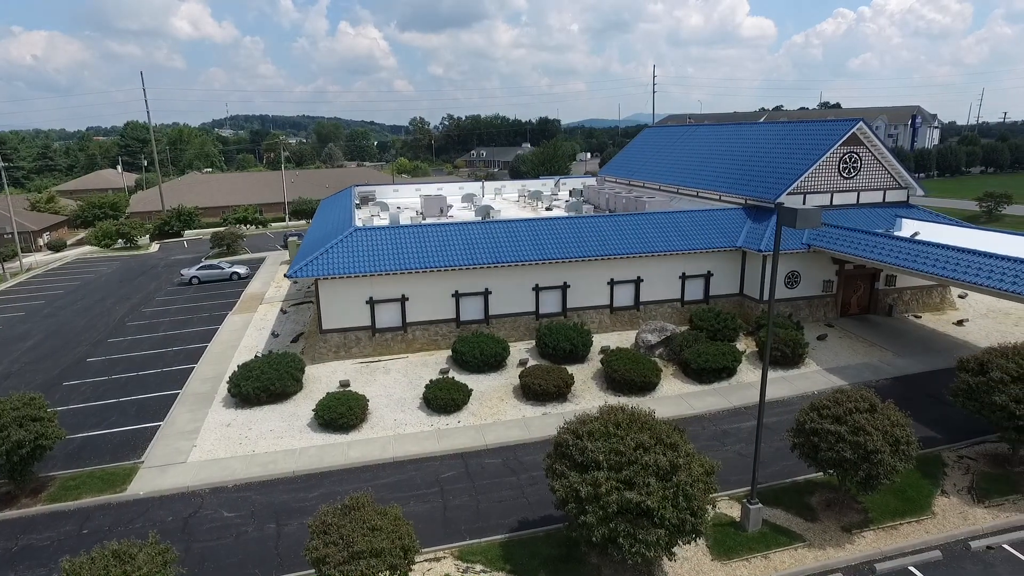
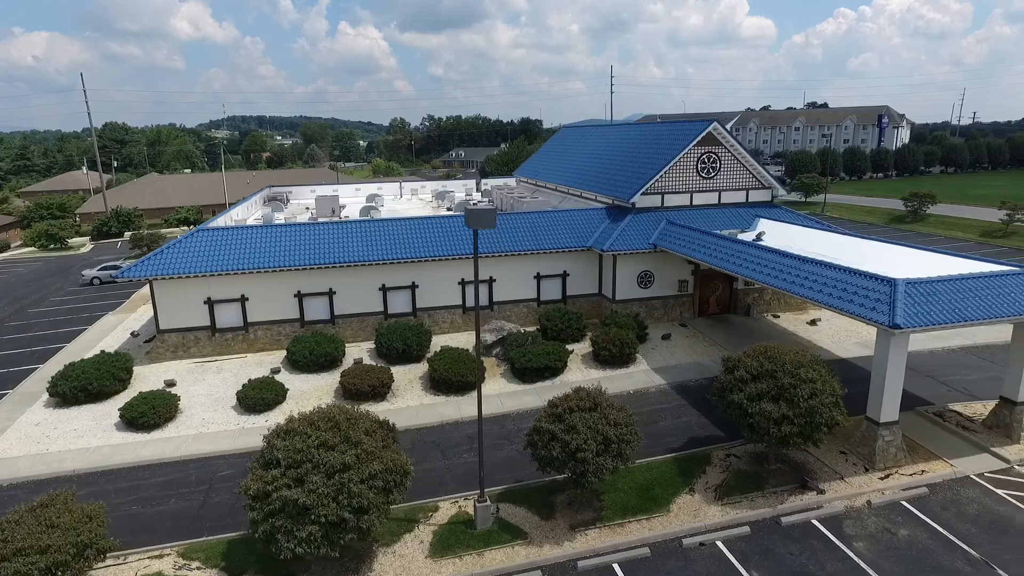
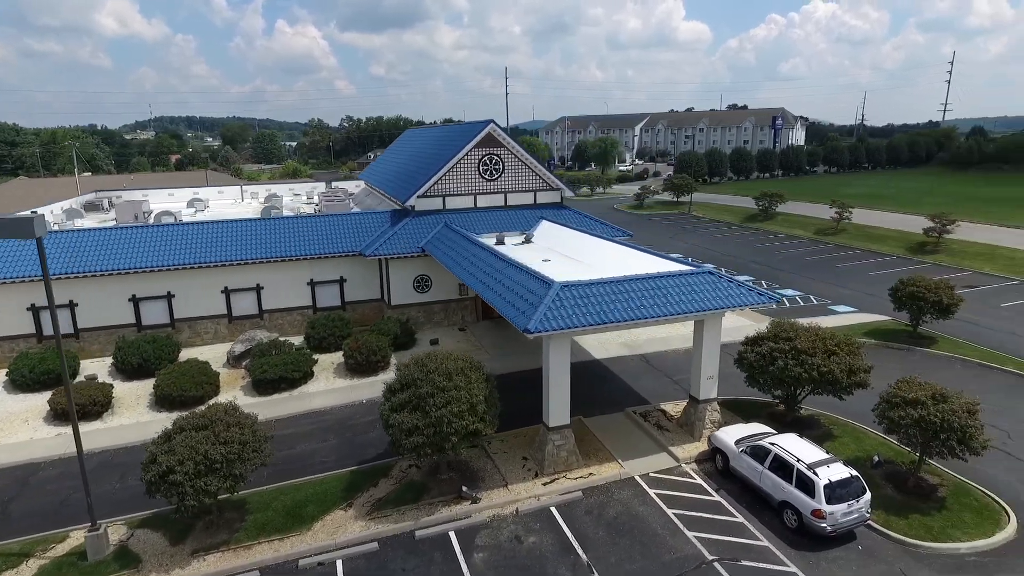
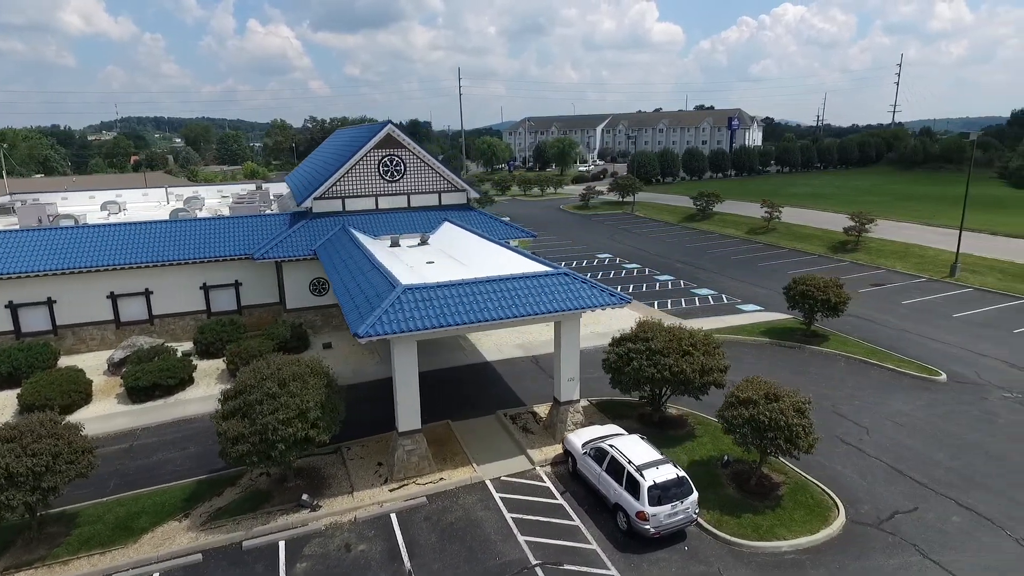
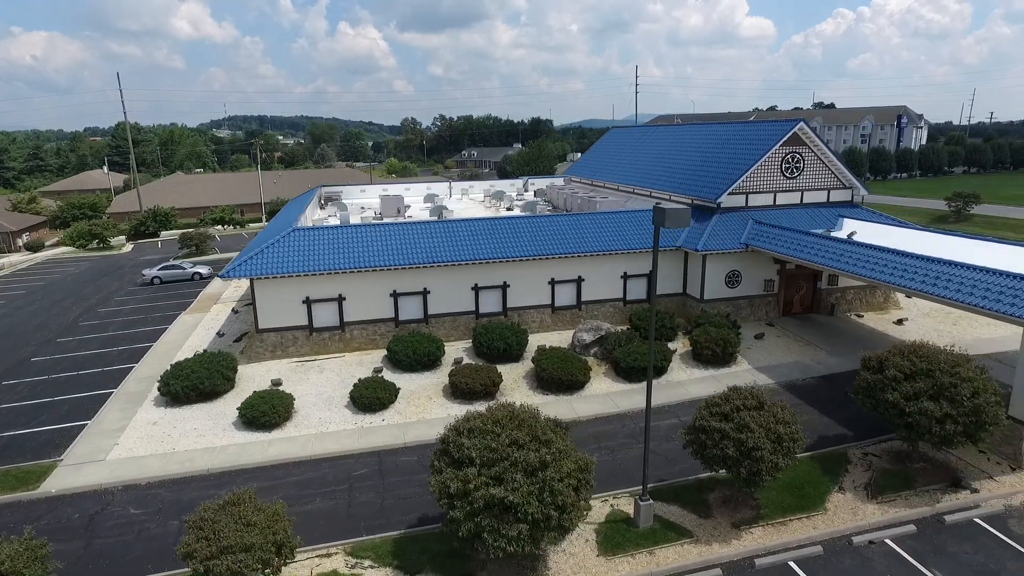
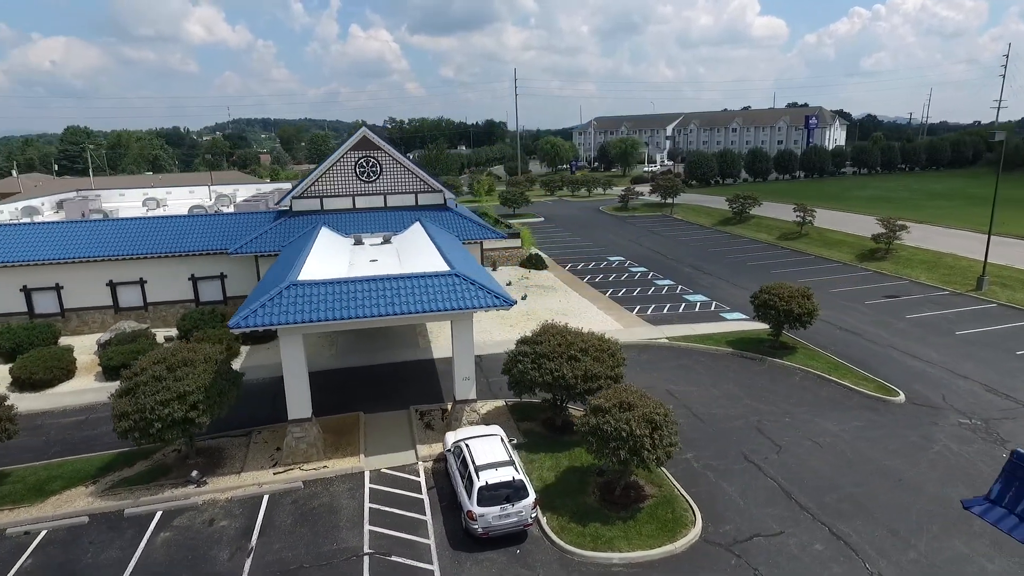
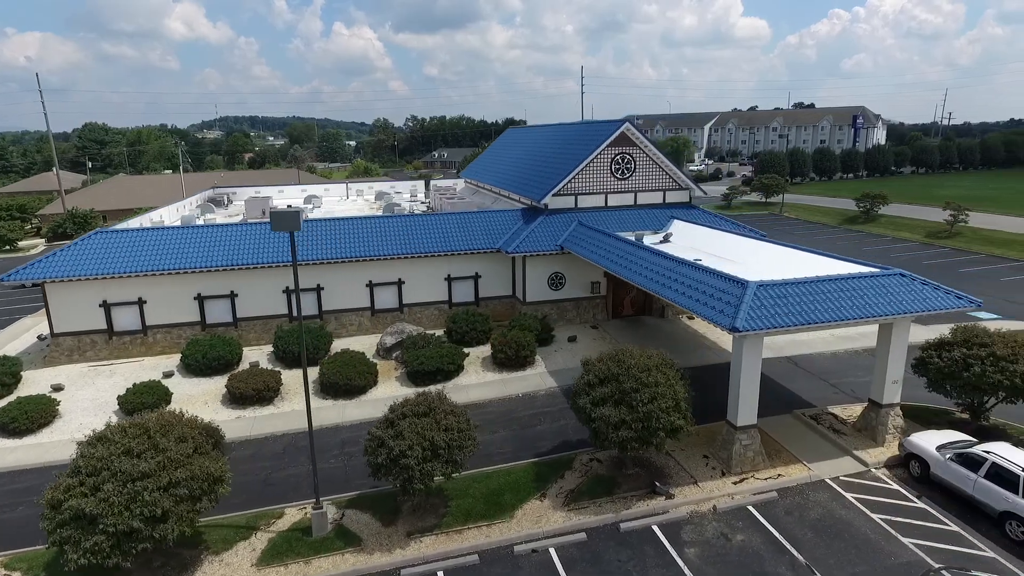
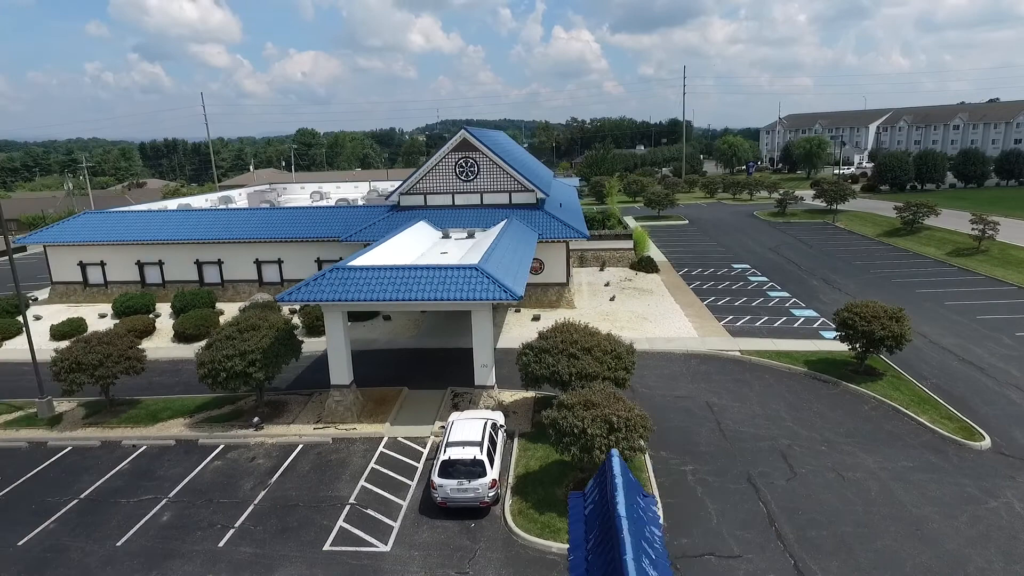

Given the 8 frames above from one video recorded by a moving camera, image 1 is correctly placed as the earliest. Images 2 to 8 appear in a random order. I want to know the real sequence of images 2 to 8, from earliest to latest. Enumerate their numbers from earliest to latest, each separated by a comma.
5, 2, 7, 3, 4, 6, 8
